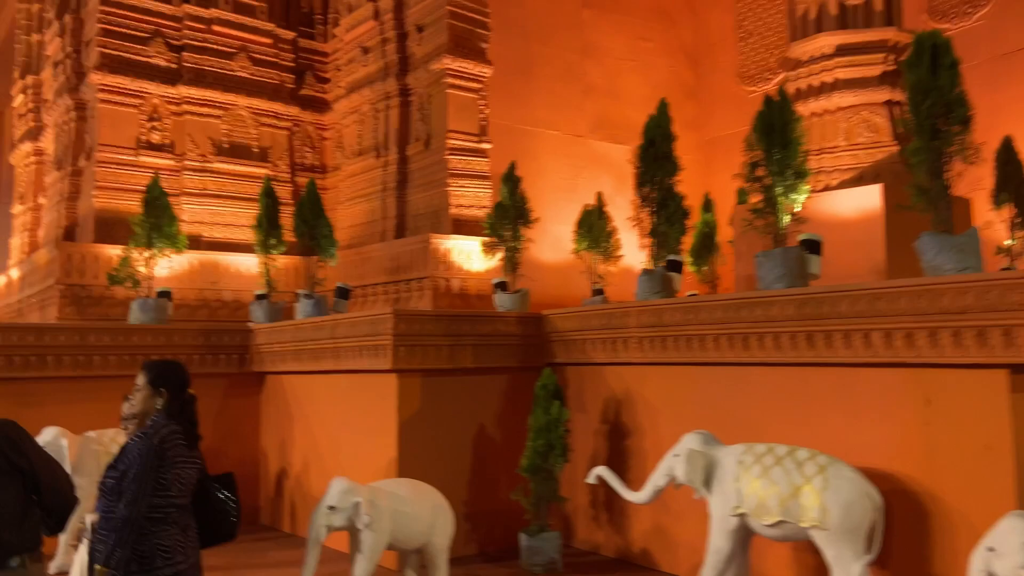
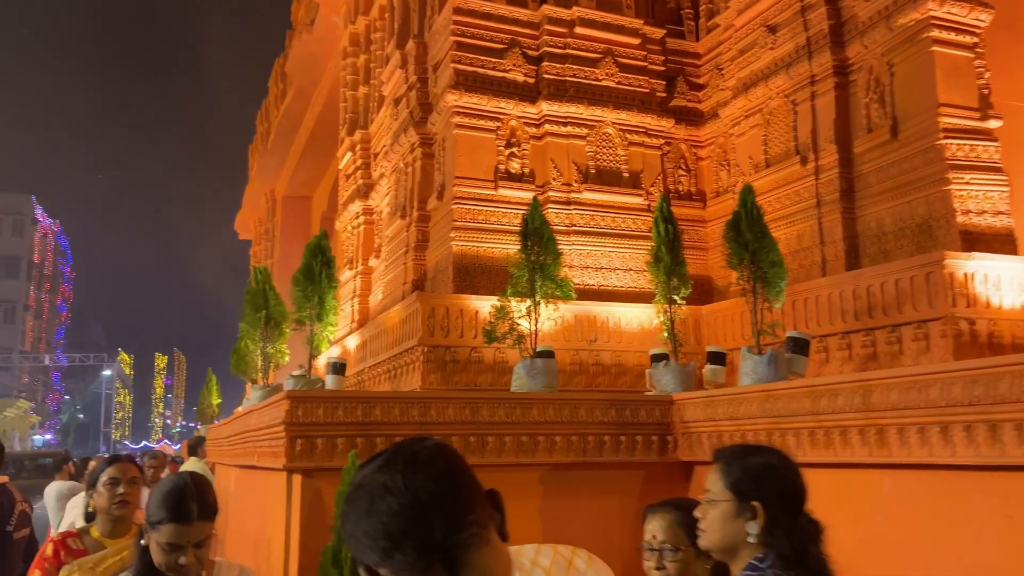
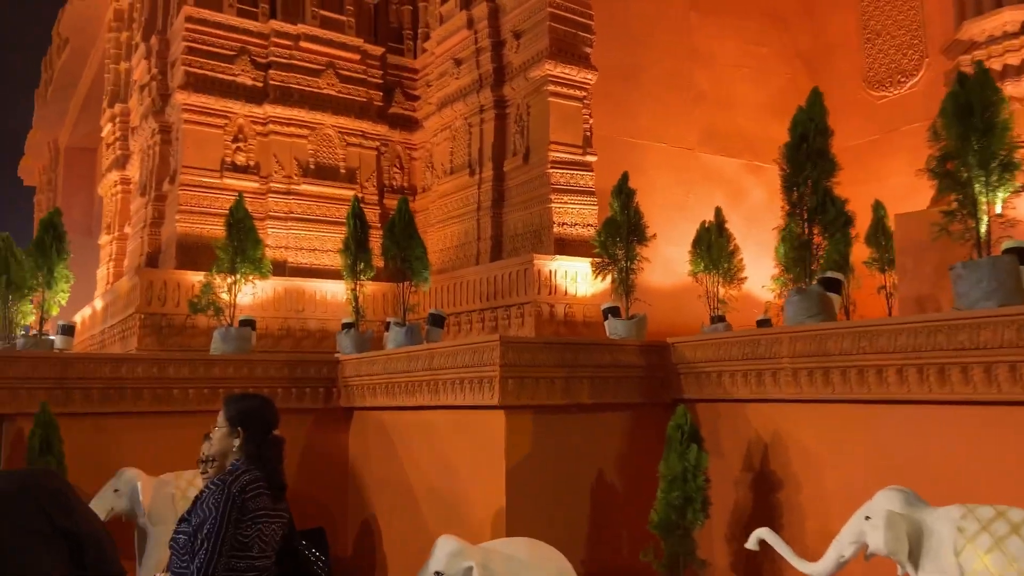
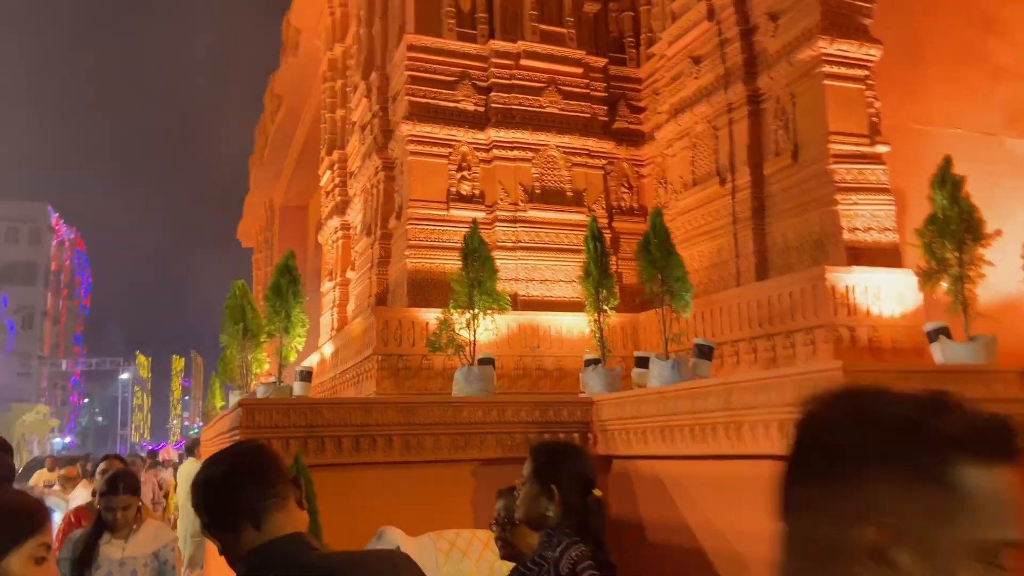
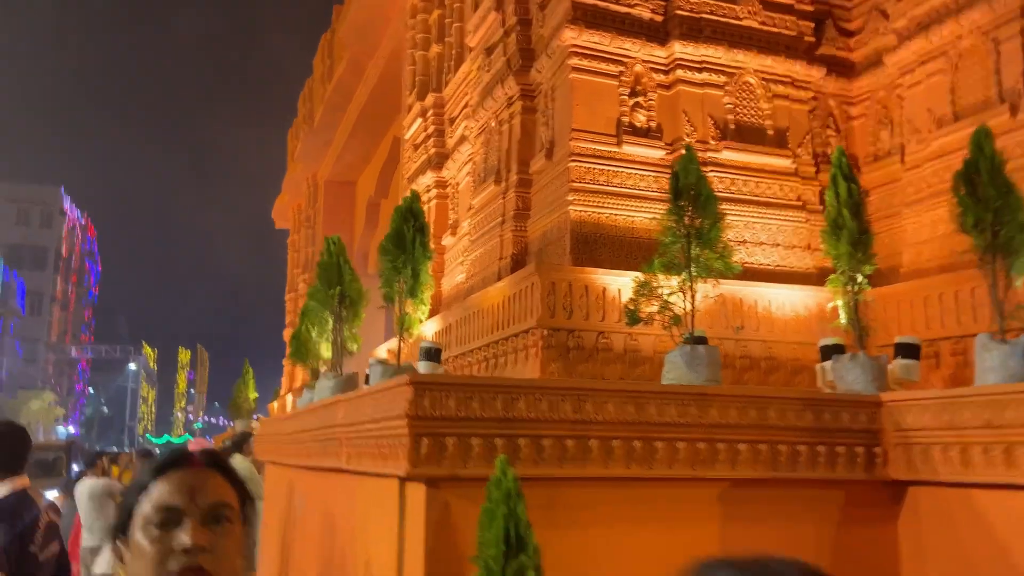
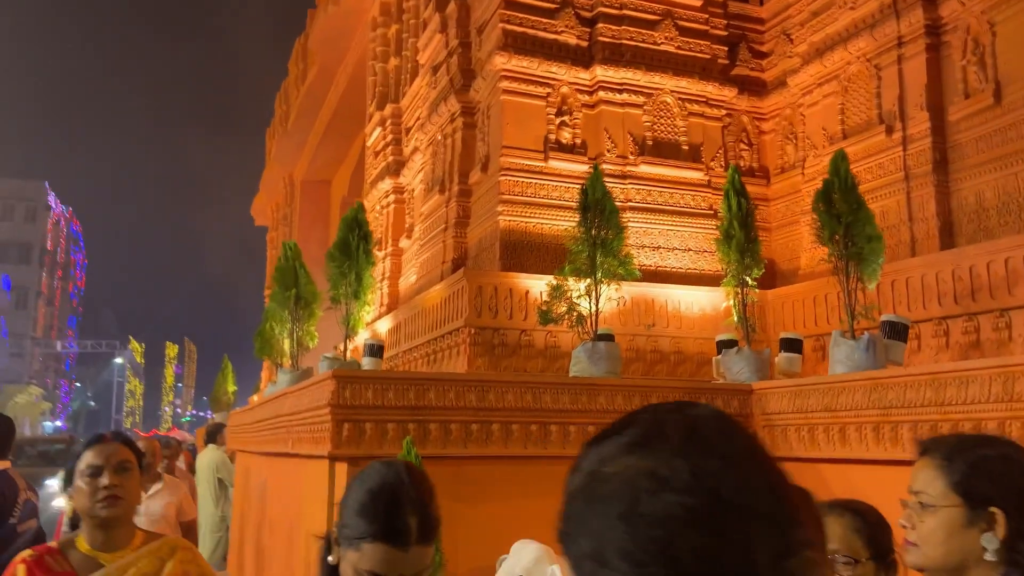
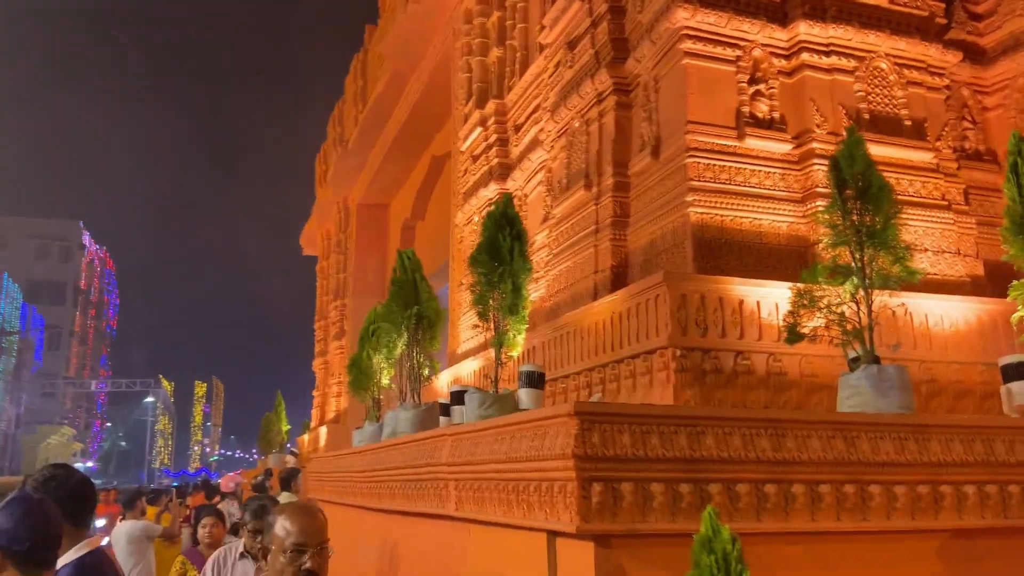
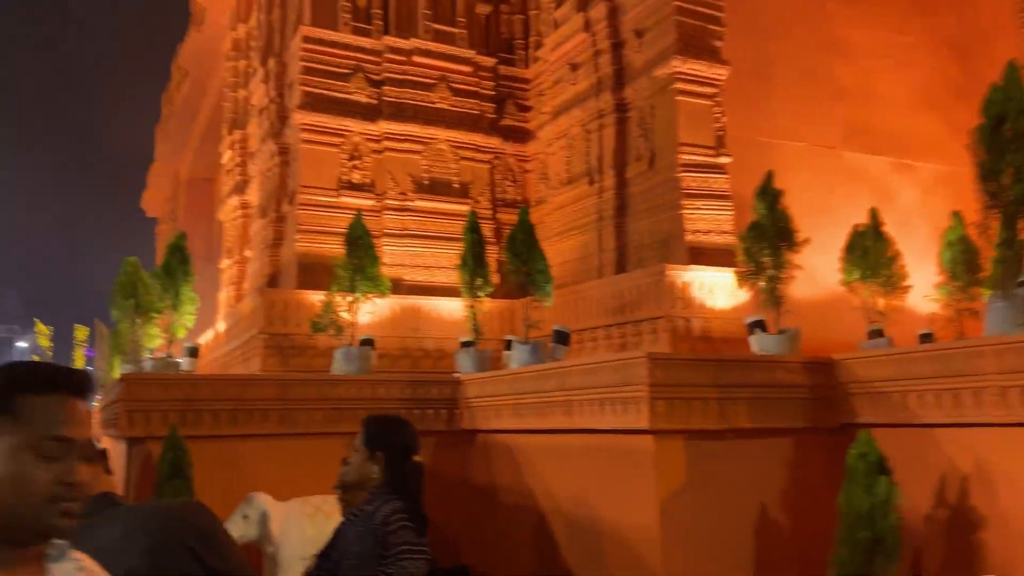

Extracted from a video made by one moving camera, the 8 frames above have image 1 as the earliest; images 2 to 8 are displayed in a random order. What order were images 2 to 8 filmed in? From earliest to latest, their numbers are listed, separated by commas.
3, 8, 4, 2, 6, 5, 7
